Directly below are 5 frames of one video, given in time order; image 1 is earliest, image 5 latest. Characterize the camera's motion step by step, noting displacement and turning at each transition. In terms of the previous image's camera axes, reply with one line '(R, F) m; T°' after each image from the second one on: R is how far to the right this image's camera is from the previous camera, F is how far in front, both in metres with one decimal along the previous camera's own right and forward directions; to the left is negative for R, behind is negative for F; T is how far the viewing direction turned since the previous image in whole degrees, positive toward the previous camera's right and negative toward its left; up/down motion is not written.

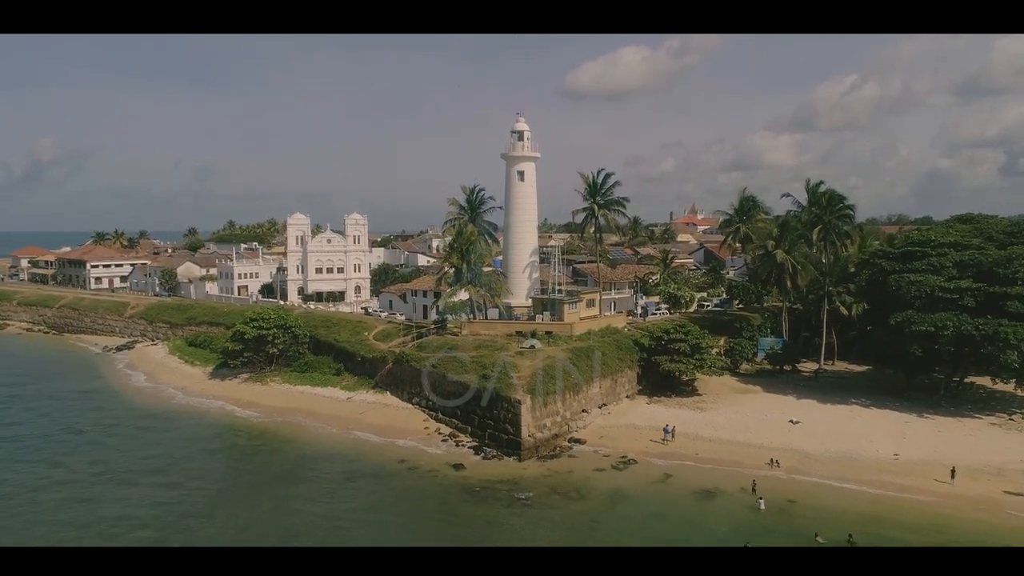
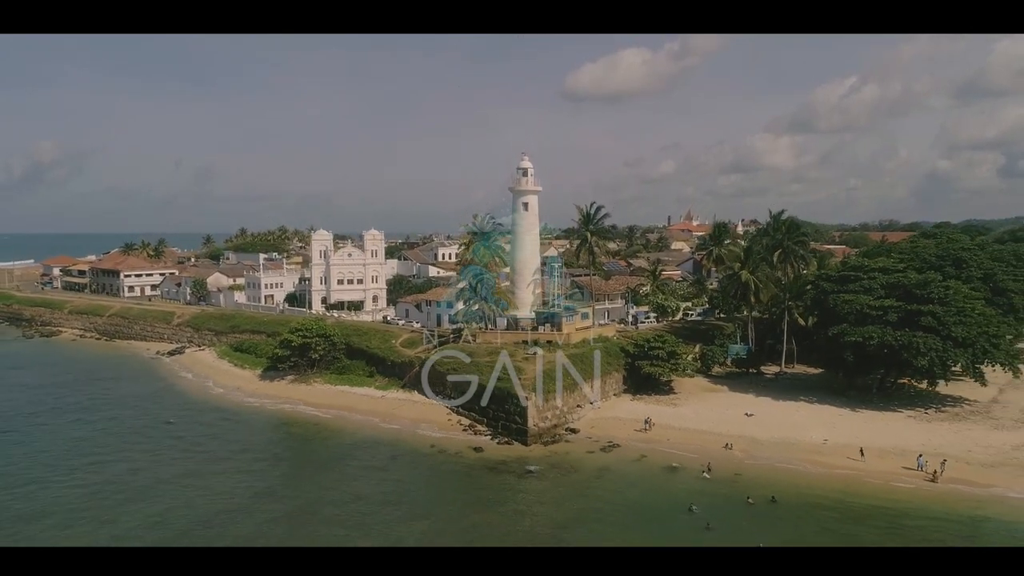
(-0.4, -5.3) m; 0°
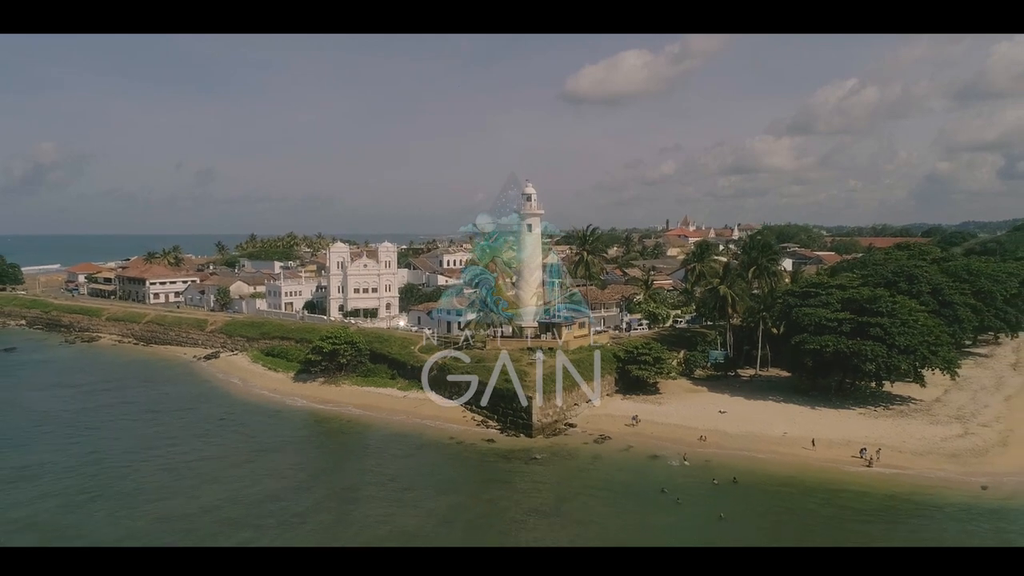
(-0.3, -4.6) m; 0°
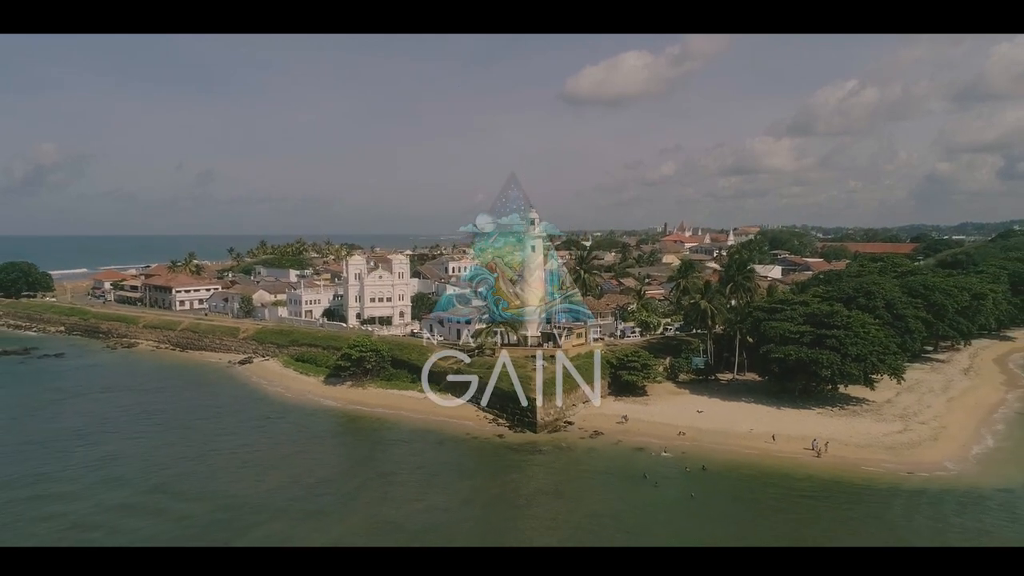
(-0.4, -5.3) m; 0°
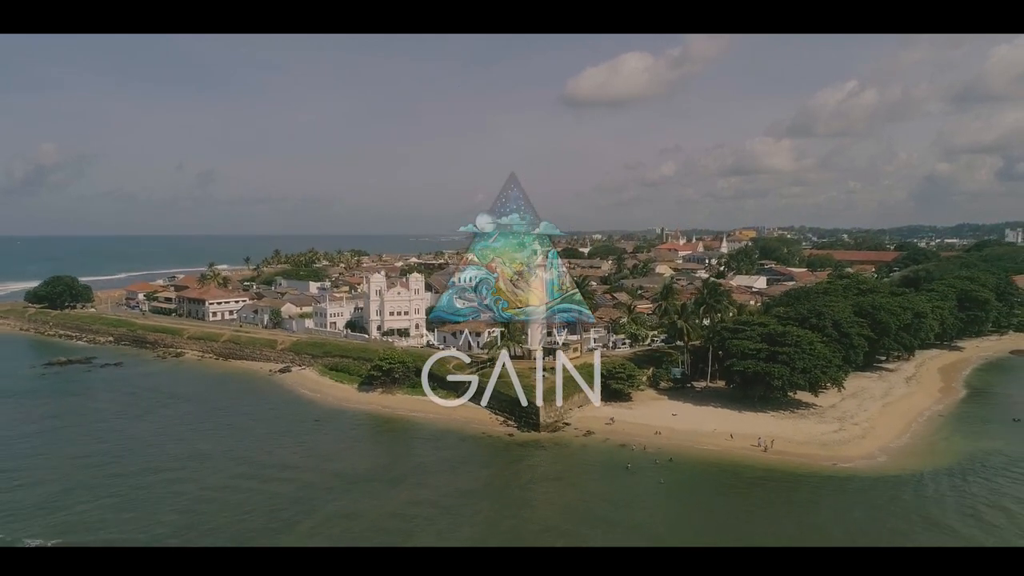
(-0.5, -8.0) m; 0°
